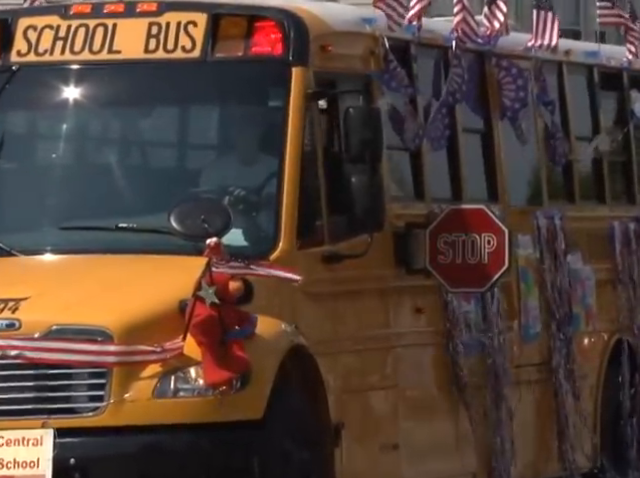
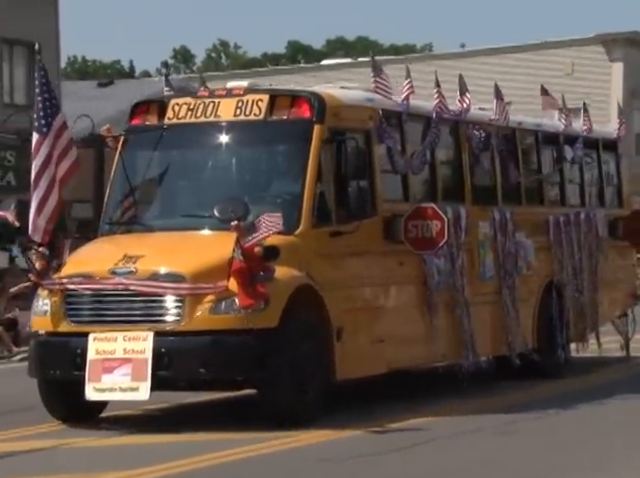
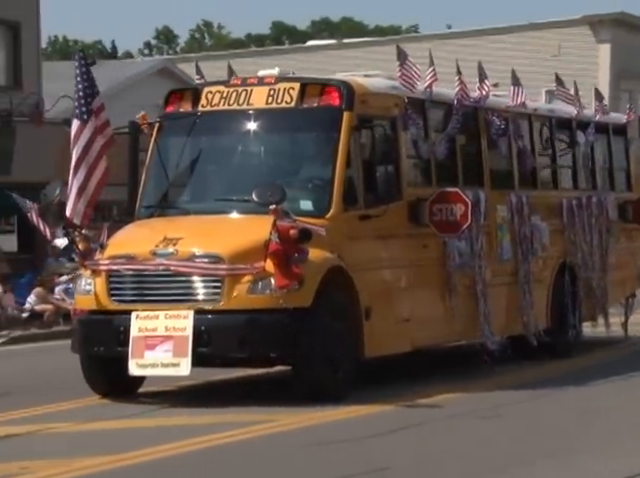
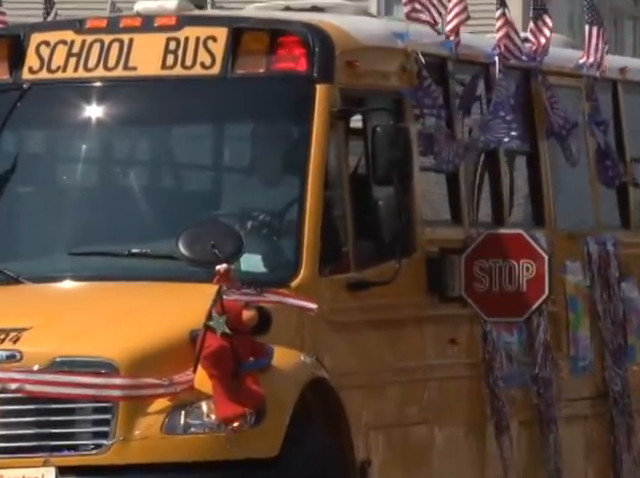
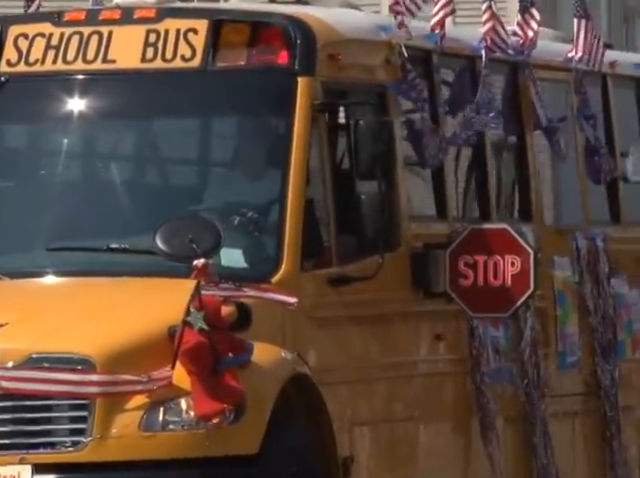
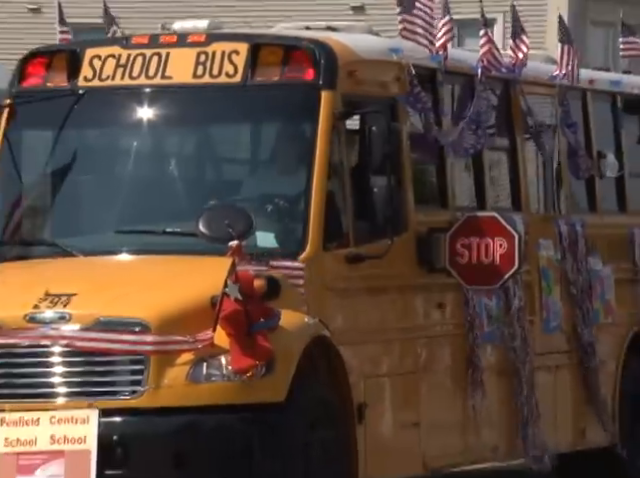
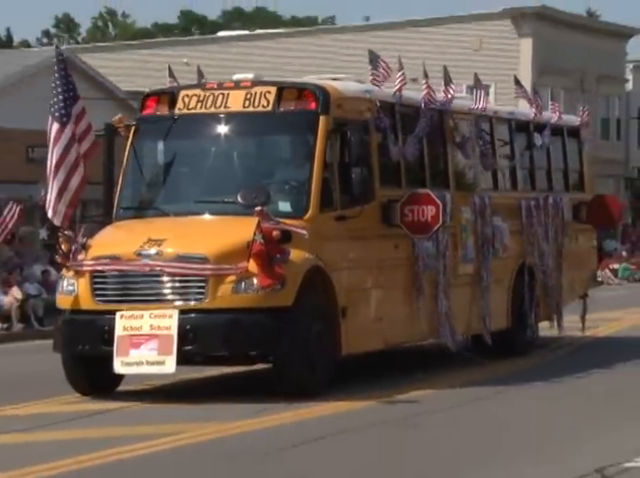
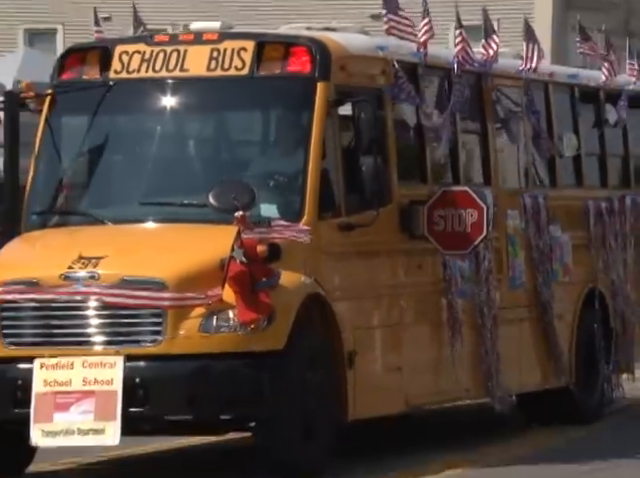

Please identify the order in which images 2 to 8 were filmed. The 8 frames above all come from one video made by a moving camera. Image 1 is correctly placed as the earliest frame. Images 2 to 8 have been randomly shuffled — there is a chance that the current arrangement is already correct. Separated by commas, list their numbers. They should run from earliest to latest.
4, 5, 6, 8, 7, 3, 2
